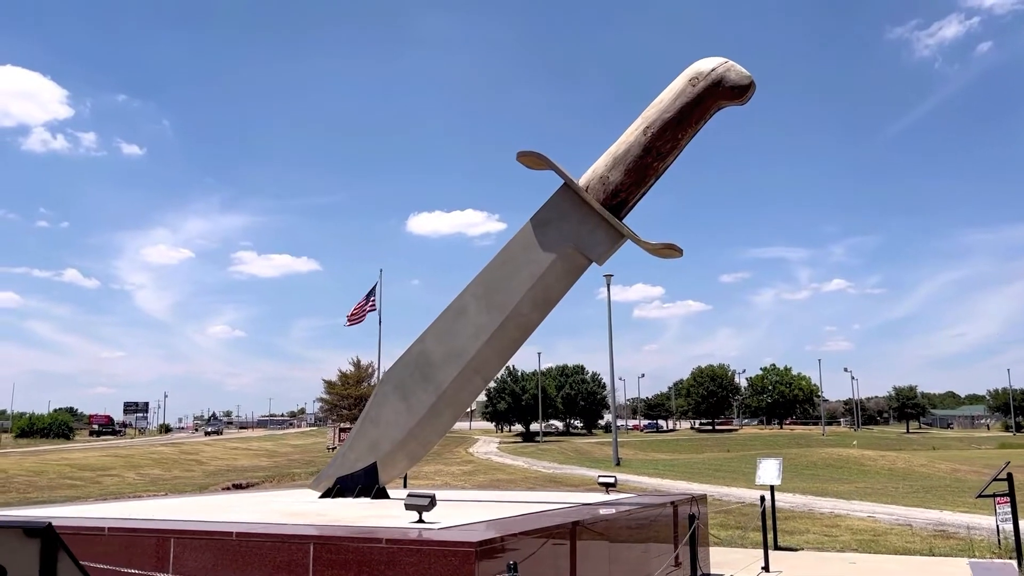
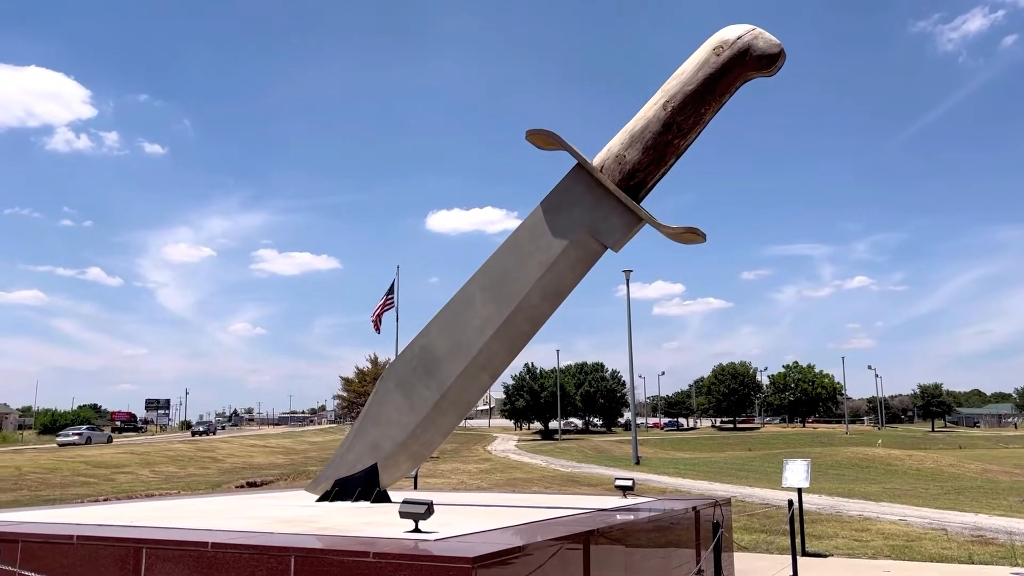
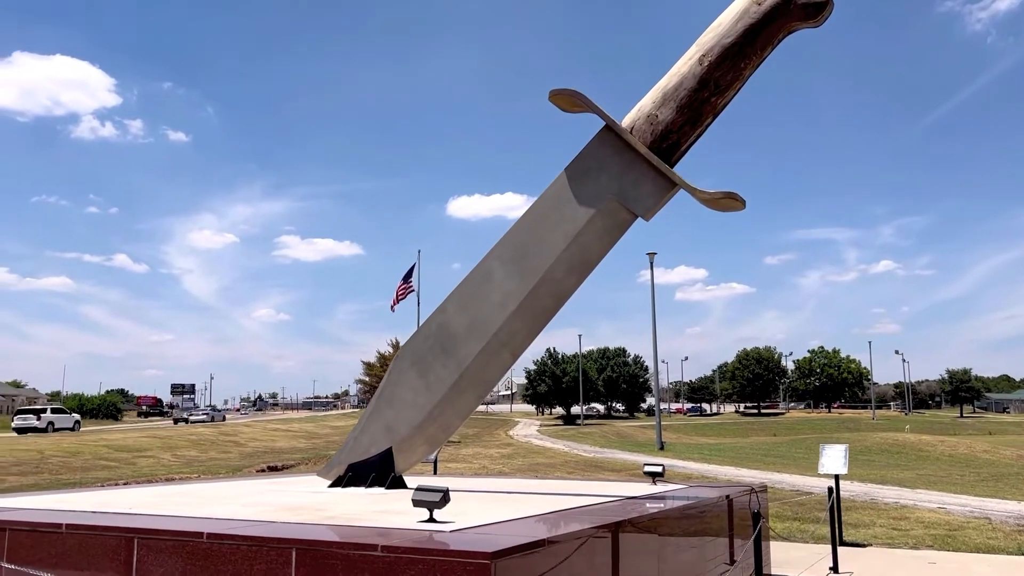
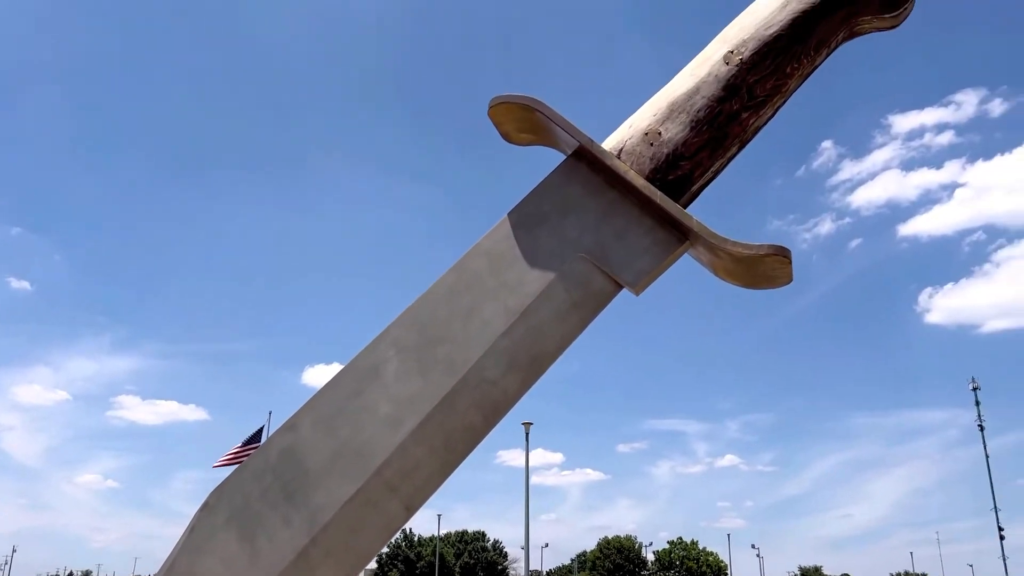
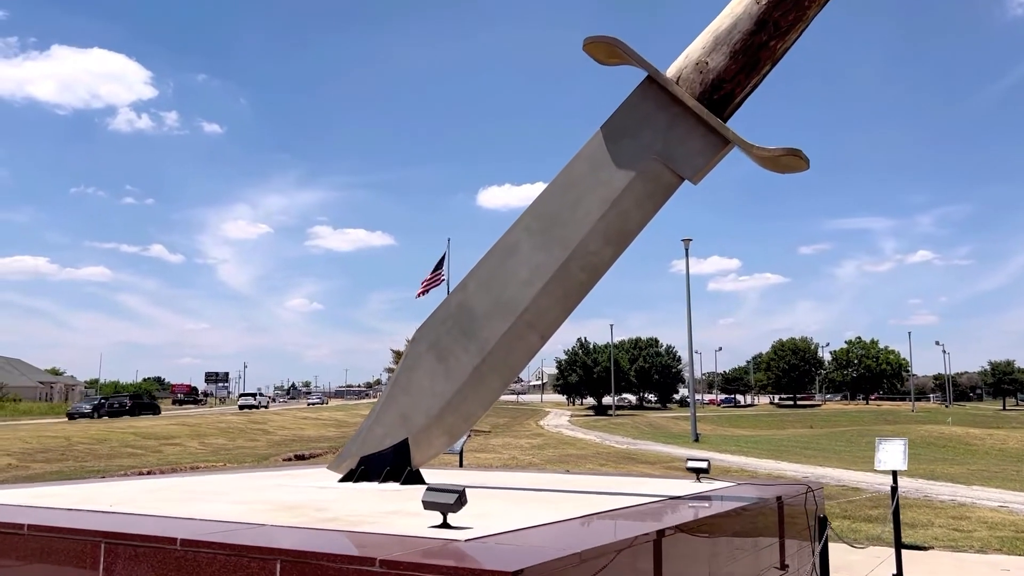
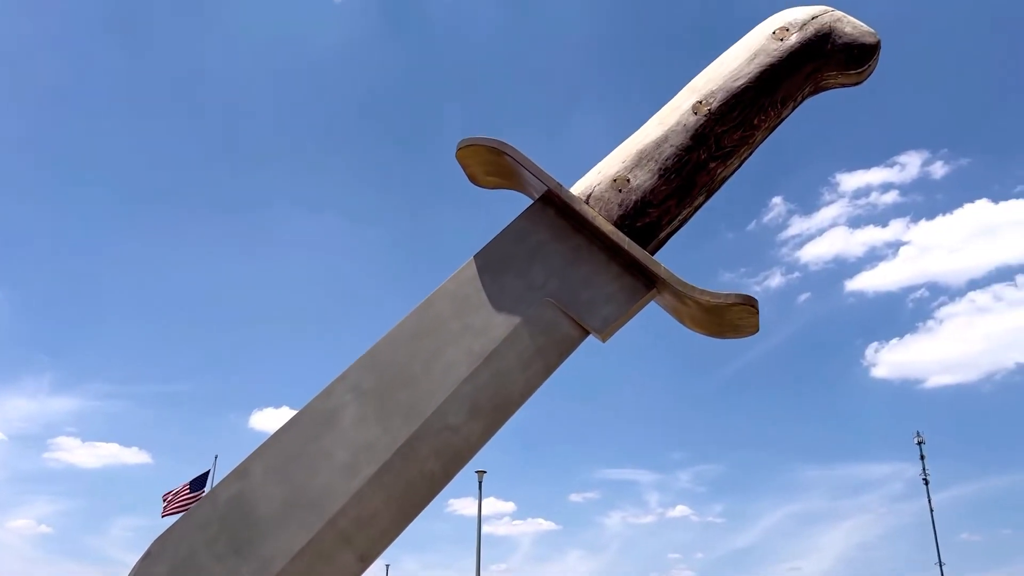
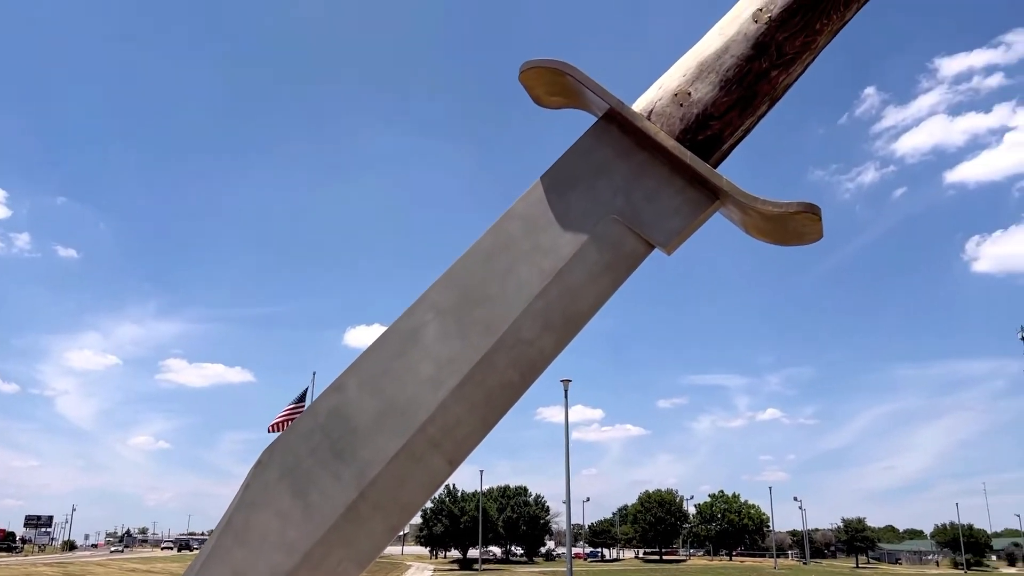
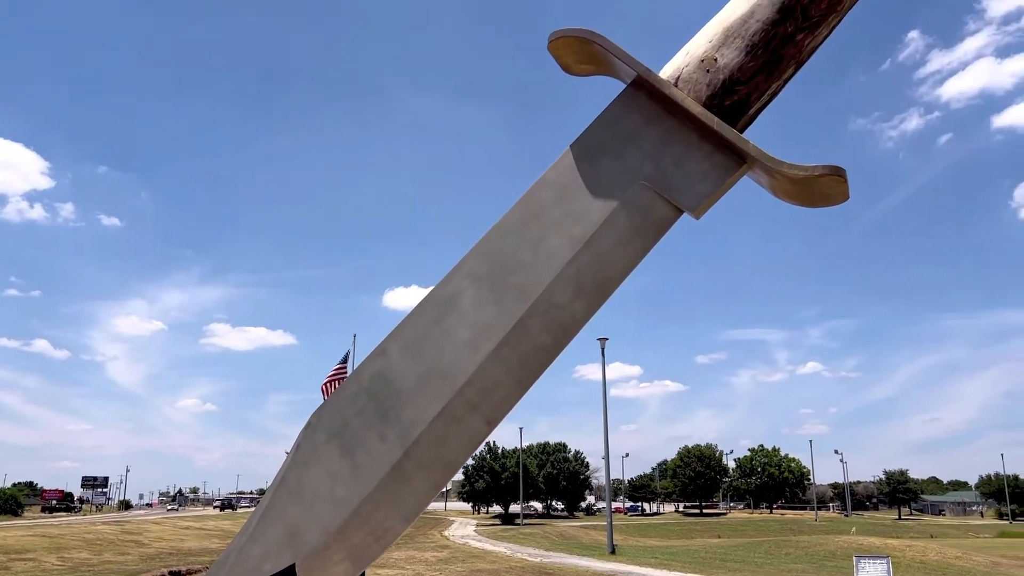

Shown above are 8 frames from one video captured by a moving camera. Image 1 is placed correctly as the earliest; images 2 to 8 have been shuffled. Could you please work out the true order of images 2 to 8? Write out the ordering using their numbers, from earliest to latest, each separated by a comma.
2, 3, 5, 8, 7, 4, 6
